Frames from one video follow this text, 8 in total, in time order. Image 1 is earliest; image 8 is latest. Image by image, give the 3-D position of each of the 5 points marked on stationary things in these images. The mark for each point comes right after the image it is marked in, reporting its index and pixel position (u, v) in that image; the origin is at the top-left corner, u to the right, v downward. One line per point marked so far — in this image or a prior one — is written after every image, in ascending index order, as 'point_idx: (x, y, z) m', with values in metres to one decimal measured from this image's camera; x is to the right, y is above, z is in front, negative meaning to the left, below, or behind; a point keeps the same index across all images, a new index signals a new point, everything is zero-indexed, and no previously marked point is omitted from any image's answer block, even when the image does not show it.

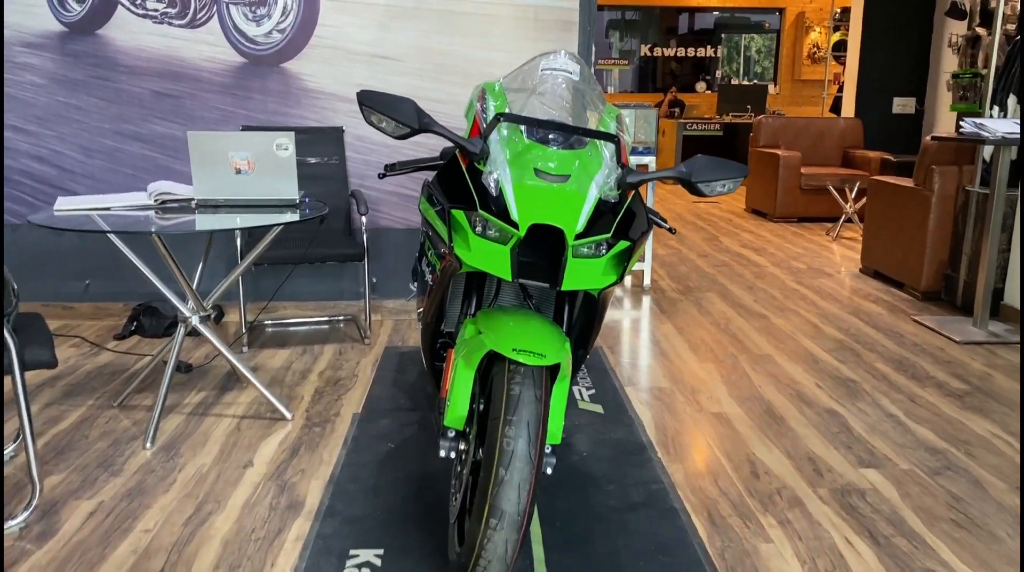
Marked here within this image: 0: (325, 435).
0: (-0.6, -0.5, +2.6) m
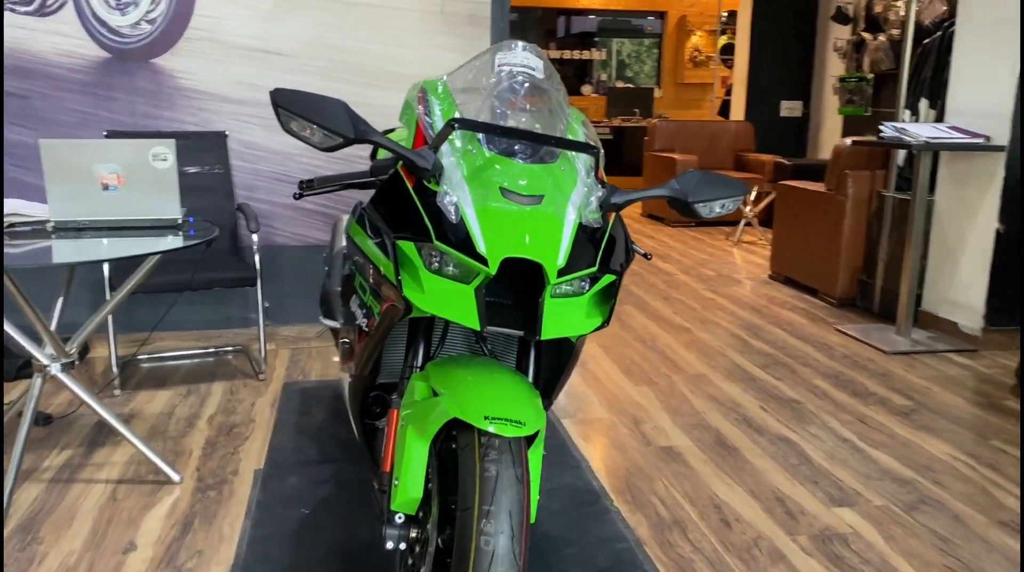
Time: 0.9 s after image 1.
0: (-0.8, -0.6, +2.2) m
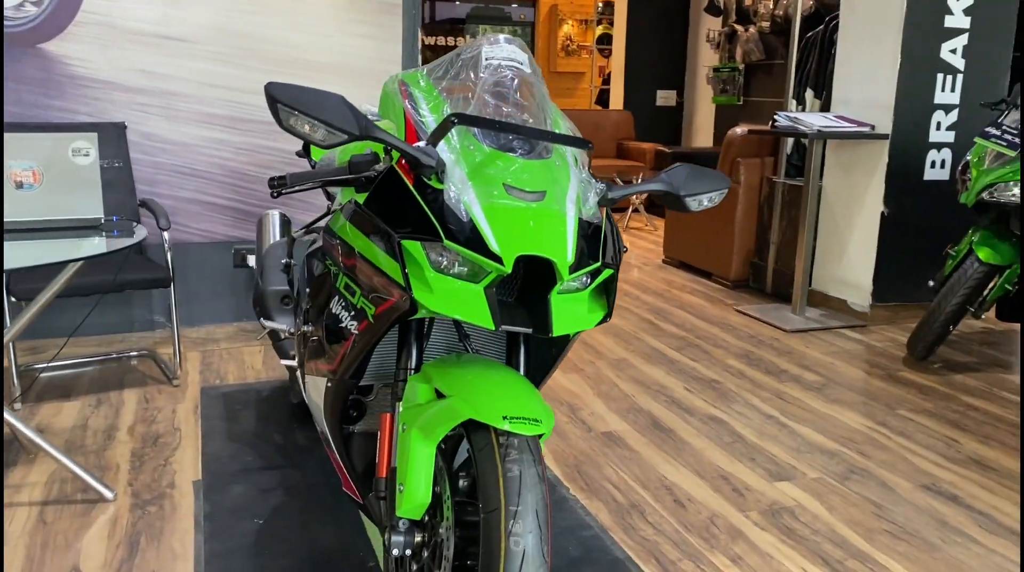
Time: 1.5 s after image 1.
0: (-0.9, -0.6, +2.0) m
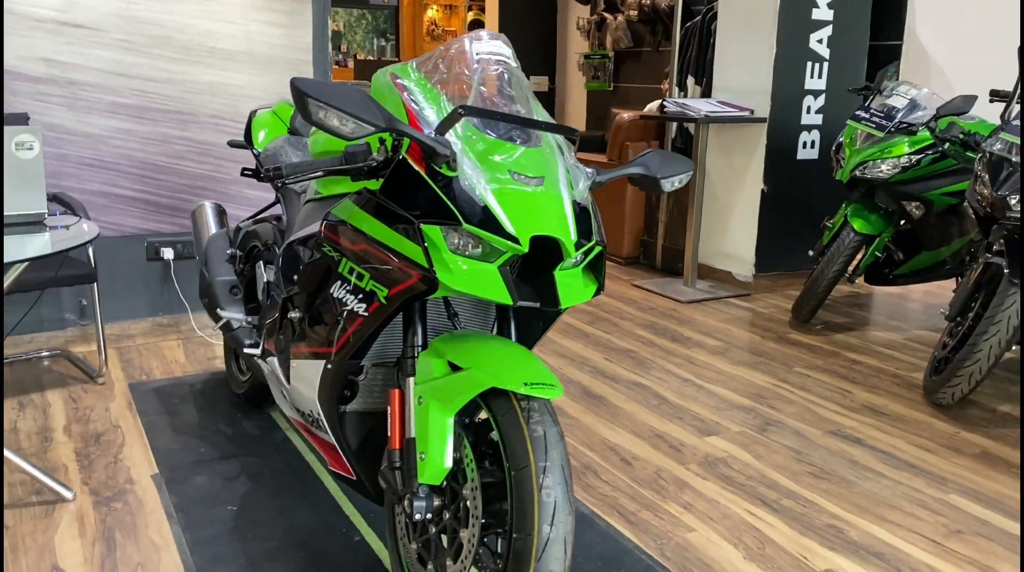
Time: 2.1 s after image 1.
0: (-1.0, -0.6, +2.0) m
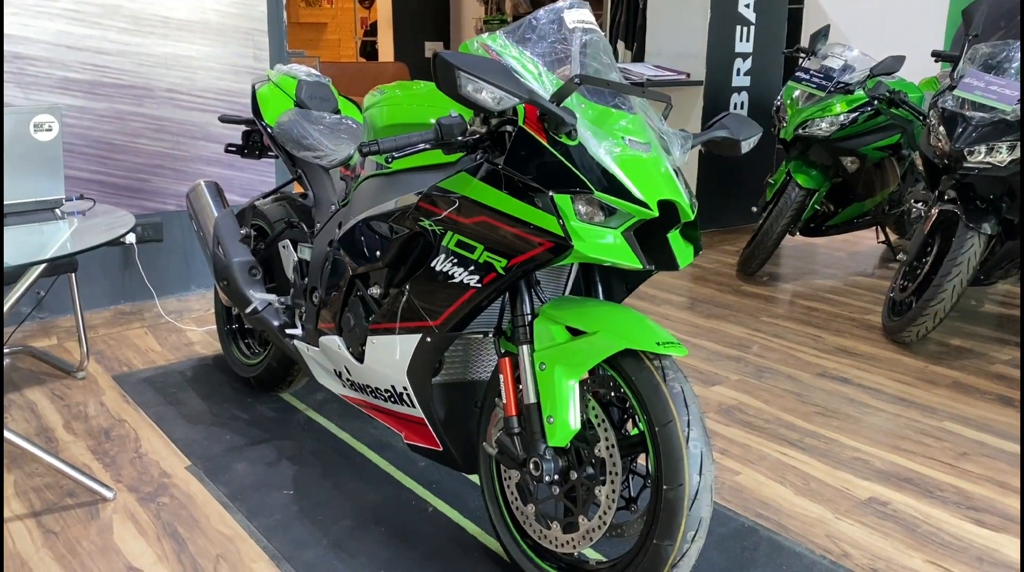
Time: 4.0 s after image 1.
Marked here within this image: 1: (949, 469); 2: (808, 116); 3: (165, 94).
0: (-0.8, -0.5, +1.9) m
1: (+1.2, -0.5, +2.1) m
2: (+1.5, +0.9, +4.1) m
3: (-1.4, +0.8, +3.2) m
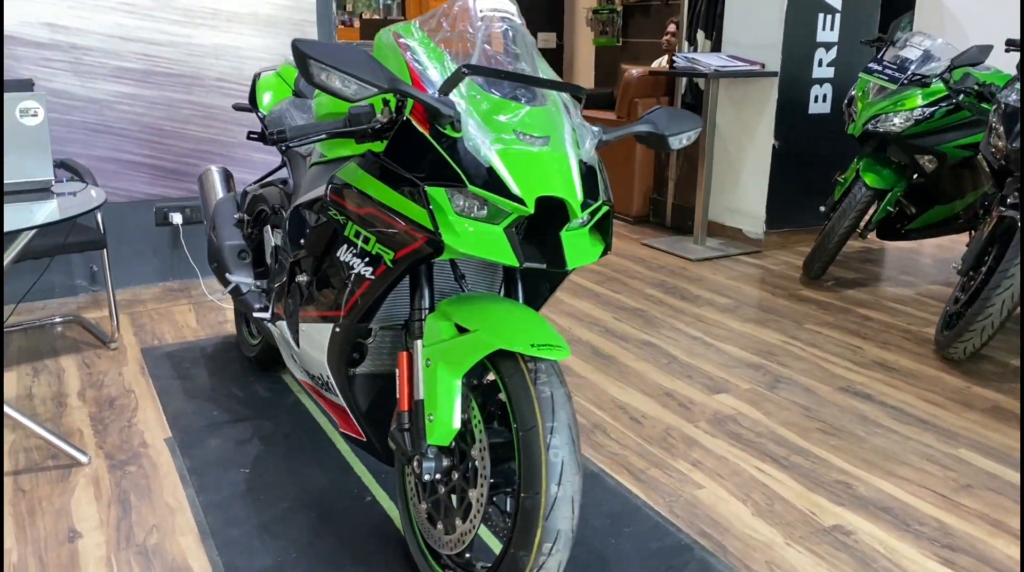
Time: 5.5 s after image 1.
0: (-0.9, -0.5, +2.0) m
1: (+1.0, -0.5, +1.9) m
2: (+1.8, +0.8, +3.8) m
3: (-1.3, +0.9, +3.4) m
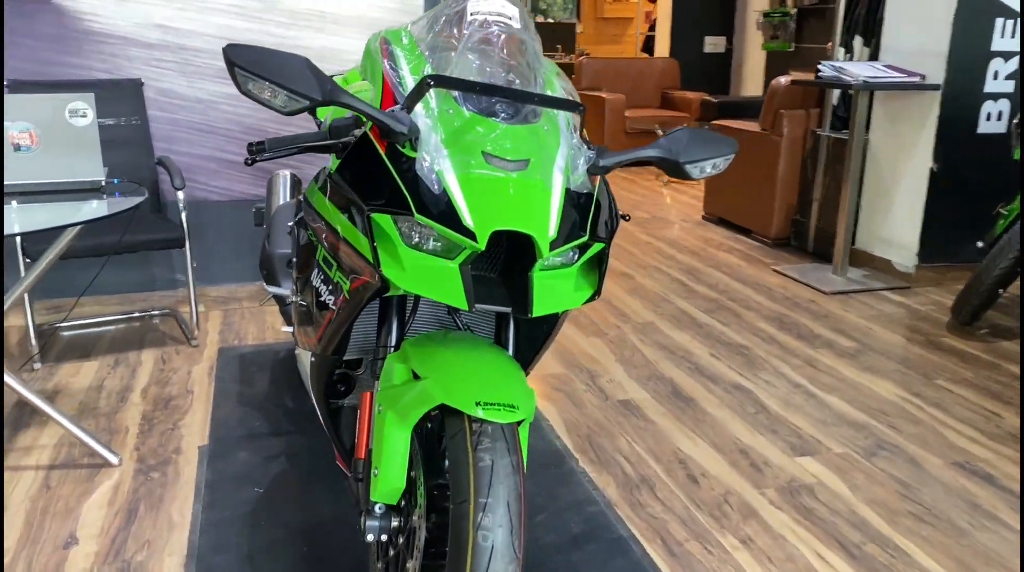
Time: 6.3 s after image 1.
0: (-0.9, -0.5, +2.0) m
1: (+1.0, -0.7, +1.5) m
2: (+2.2, +0.6, +3.2) m
3: (-0.8, +0.8, +3.4) m
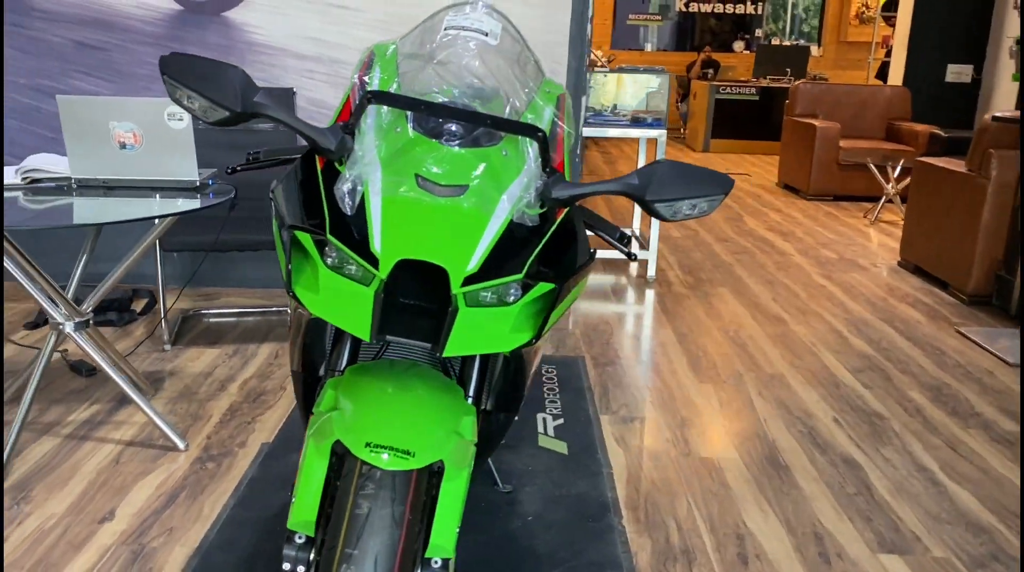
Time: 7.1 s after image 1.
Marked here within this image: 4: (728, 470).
0: (-0.8, -0.5, +2.1) m
1: (+0.9, -0.8, +1.1) m
2: (+2.6, +0.3, +2.5) m
3: (-0.3, +0.8, +3.5) m
4: (+0.6, -0.5, +2.3) m
